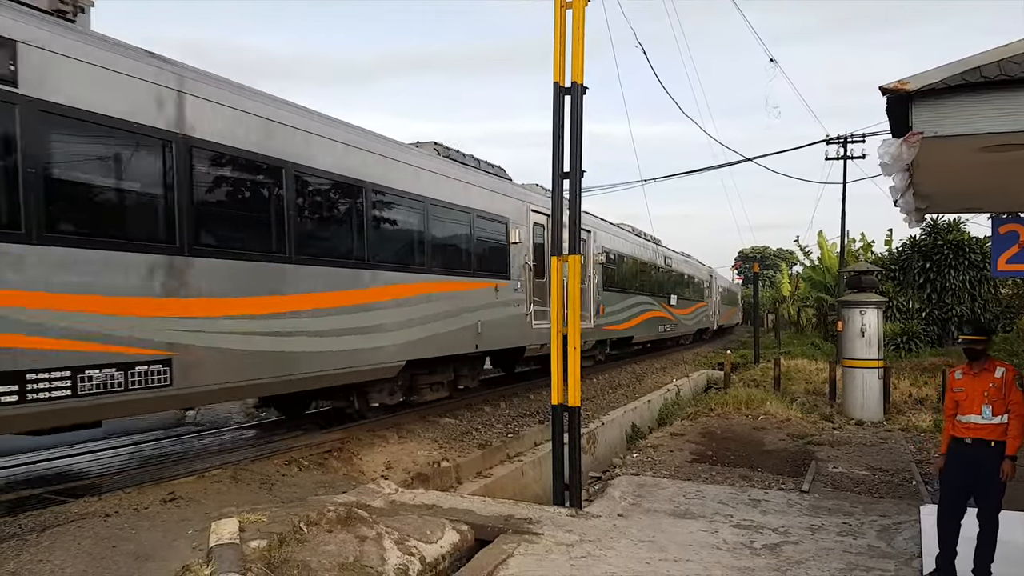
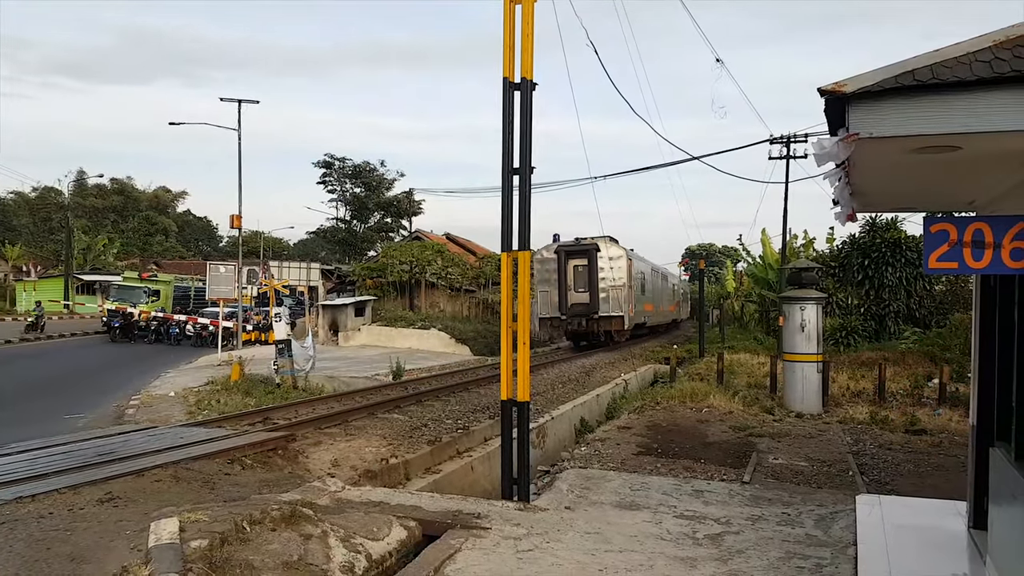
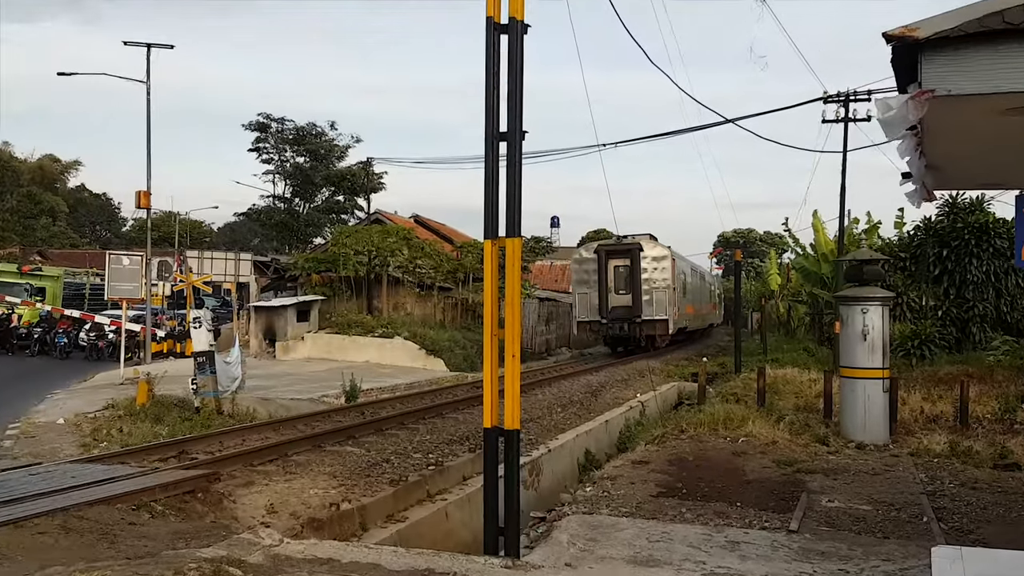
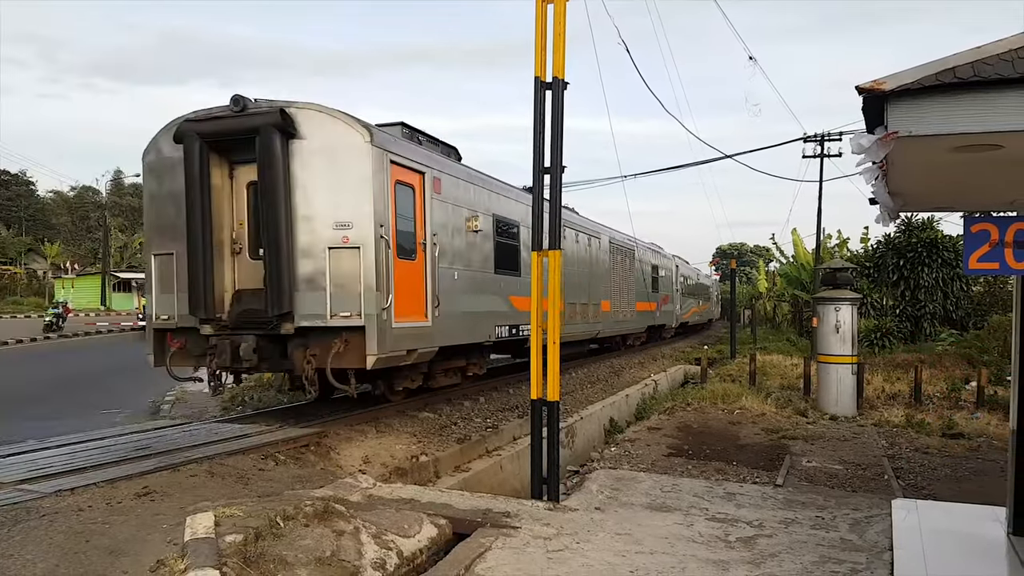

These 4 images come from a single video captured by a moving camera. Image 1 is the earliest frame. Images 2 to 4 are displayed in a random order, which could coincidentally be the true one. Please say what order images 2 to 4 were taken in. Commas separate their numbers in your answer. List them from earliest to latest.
4, 2, 3
